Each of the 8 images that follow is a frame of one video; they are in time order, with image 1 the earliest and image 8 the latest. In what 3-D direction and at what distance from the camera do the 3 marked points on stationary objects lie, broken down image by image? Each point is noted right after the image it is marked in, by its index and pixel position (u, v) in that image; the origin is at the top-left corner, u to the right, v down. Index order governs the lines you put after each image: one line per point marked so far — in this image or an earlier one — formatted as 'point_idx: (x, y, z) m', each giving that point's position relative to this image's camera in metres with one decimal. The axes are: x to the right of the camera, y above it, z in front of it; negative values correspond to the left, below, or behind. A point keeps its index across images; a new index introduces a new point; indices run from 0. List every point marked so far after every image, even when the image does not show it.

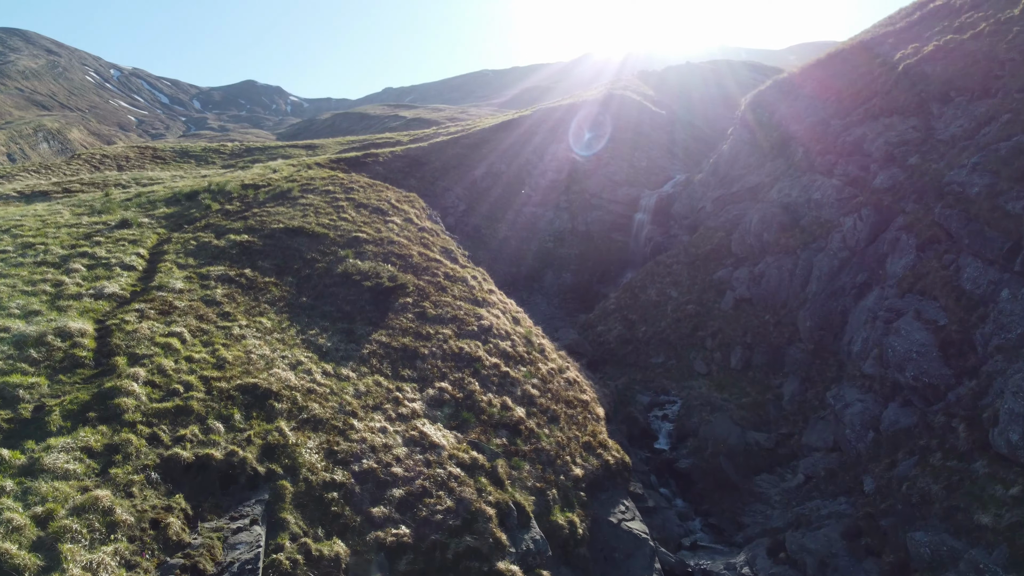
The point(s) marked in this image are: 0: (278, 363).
0: (-5.1, -1.6, +17.8) m
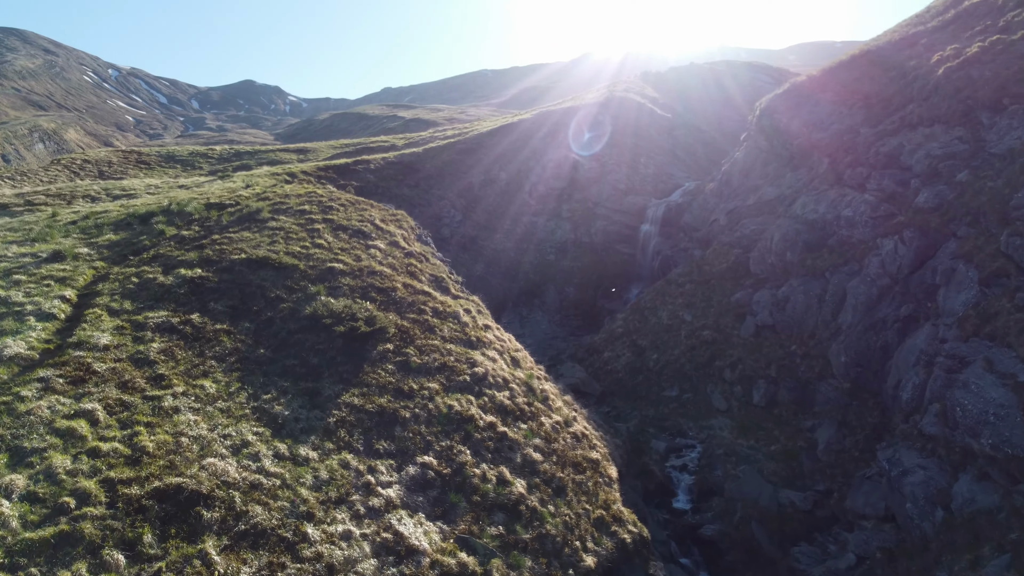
0: (-5.1, -2.7, +14.1) m
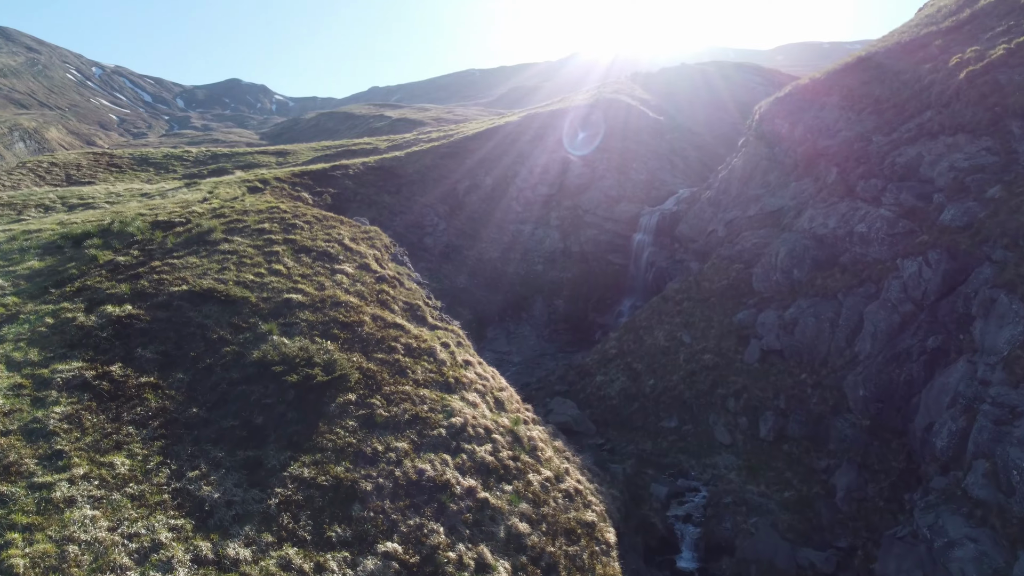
0: (-5.4, -3.6, +11.1) m
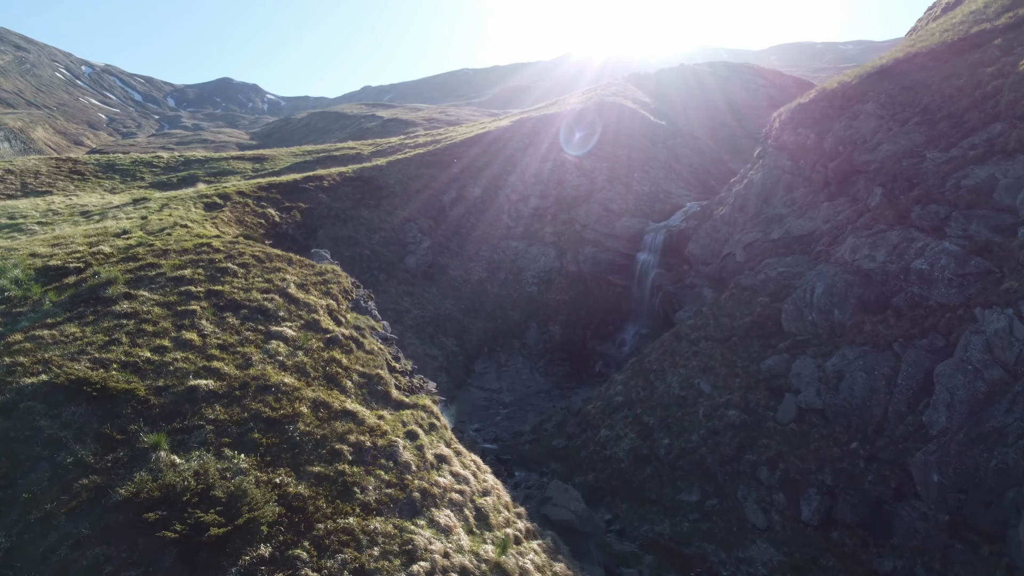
0: (-5.6, -5.2, +5.6) m
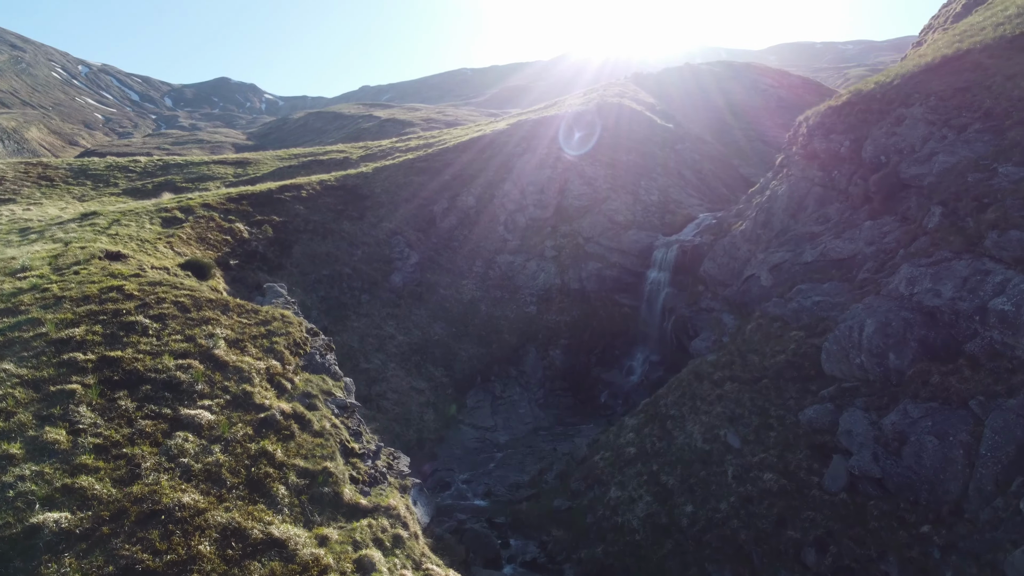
0: (-5.7, -6.4, +0.9) m
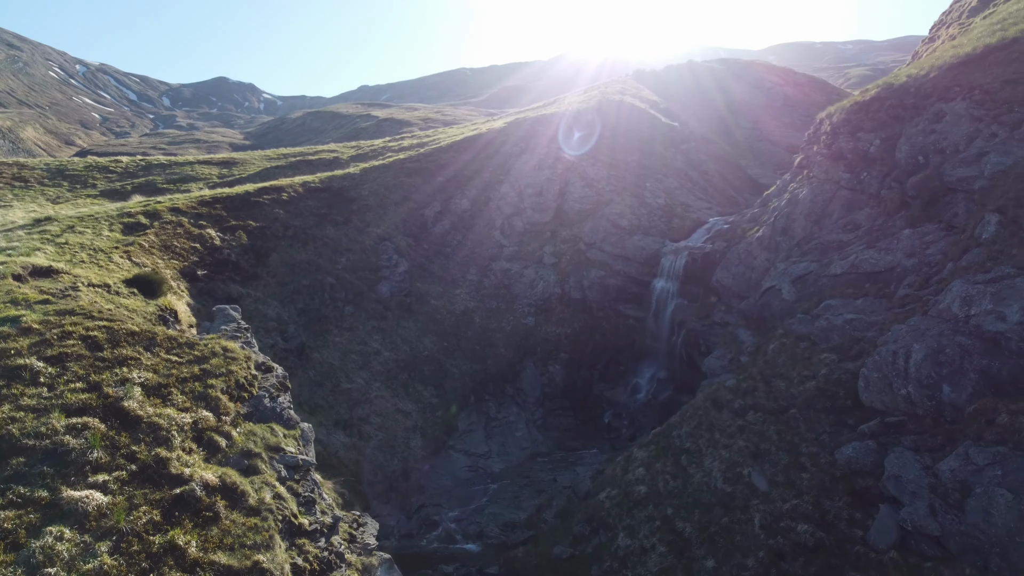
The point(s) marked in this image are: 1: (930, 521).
0: (-5.8, -7.0, -2.6) m
1: (+9.8, -5.5, +19.2) m
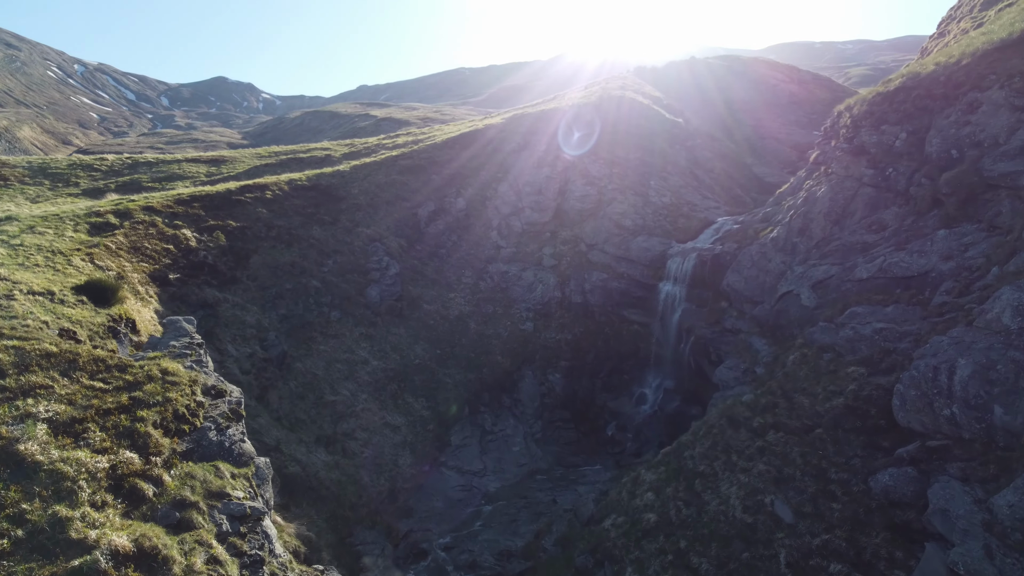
0: (-6.0, -7.1, -5.1) m
1: (+9.7, -5.6, +16.7) m
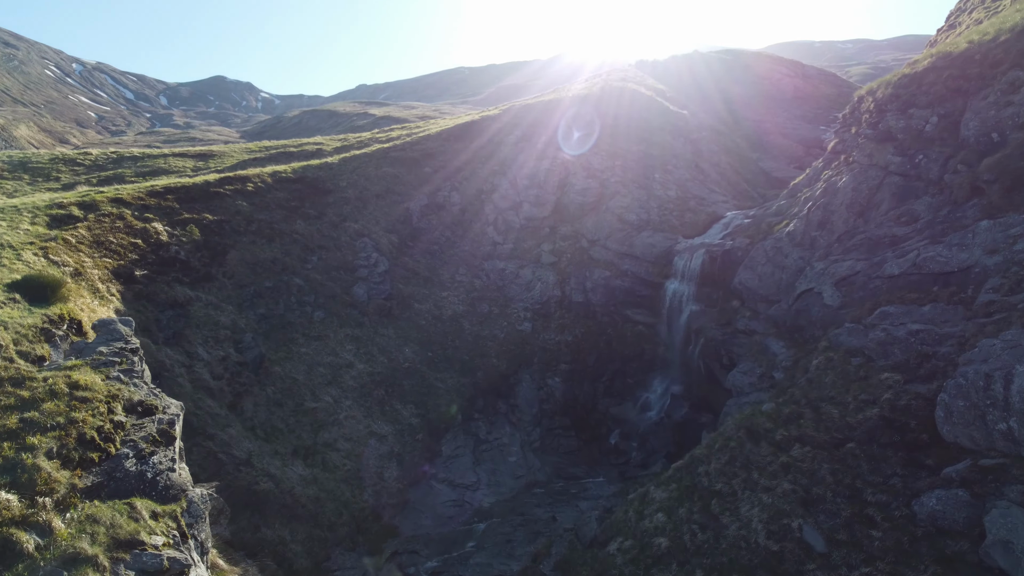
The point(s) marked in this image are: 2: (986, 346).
0: (-6.1, -7.1, -7.7) m
1: (+9.5, -5.6, +14.2) m
2: (+11.1, -1.4, +19.2) m
